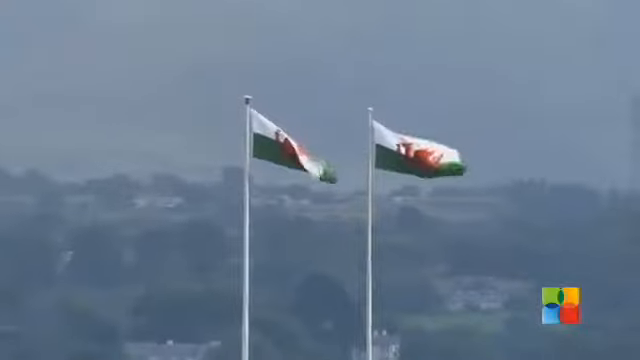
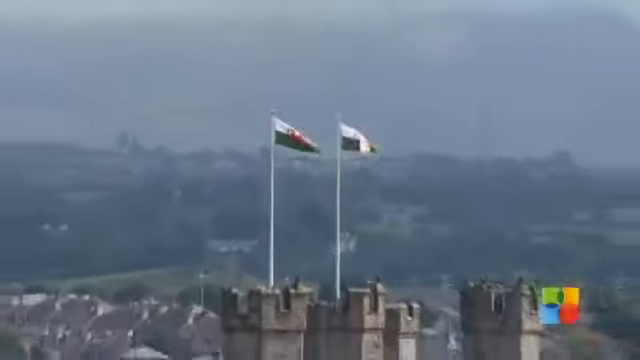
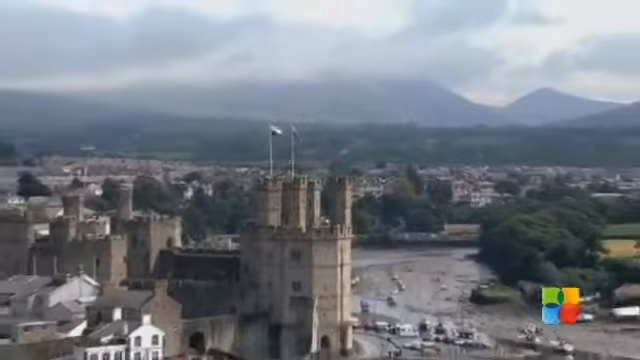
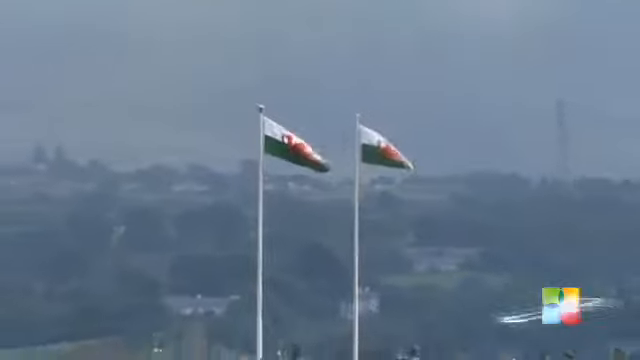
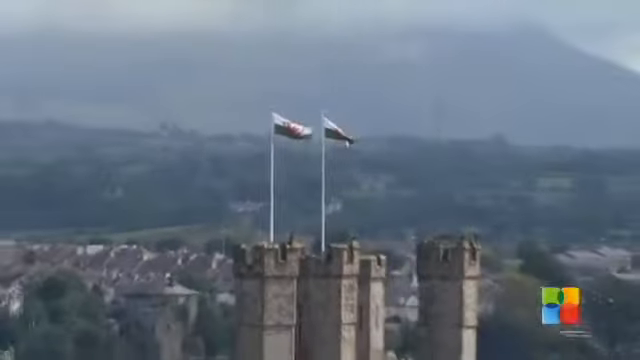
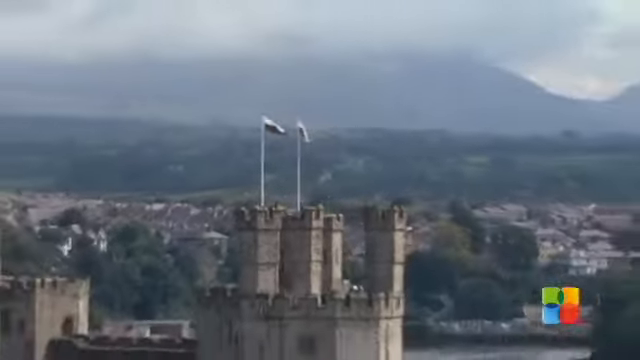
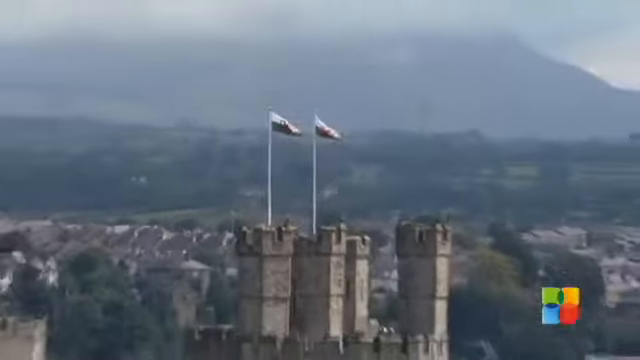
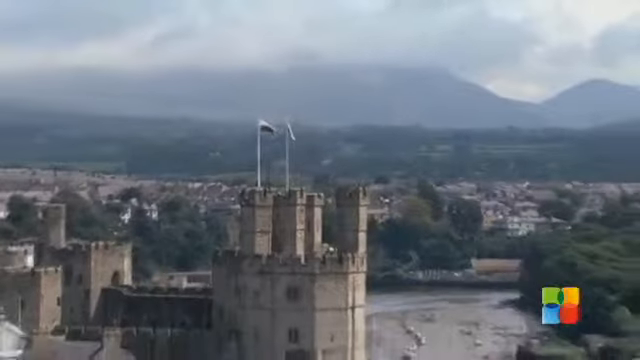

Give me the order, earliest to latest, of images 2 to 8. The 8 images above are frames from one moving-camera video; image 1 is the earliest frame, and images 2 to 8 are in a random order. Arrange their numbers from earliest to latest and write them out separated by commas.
4, 2, 5, 7, 6, 8, 3
